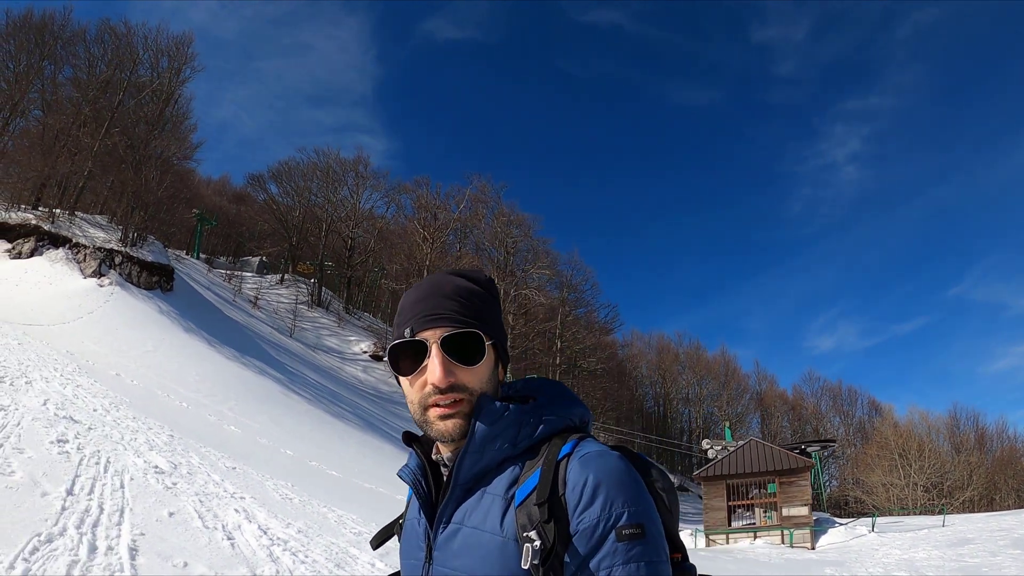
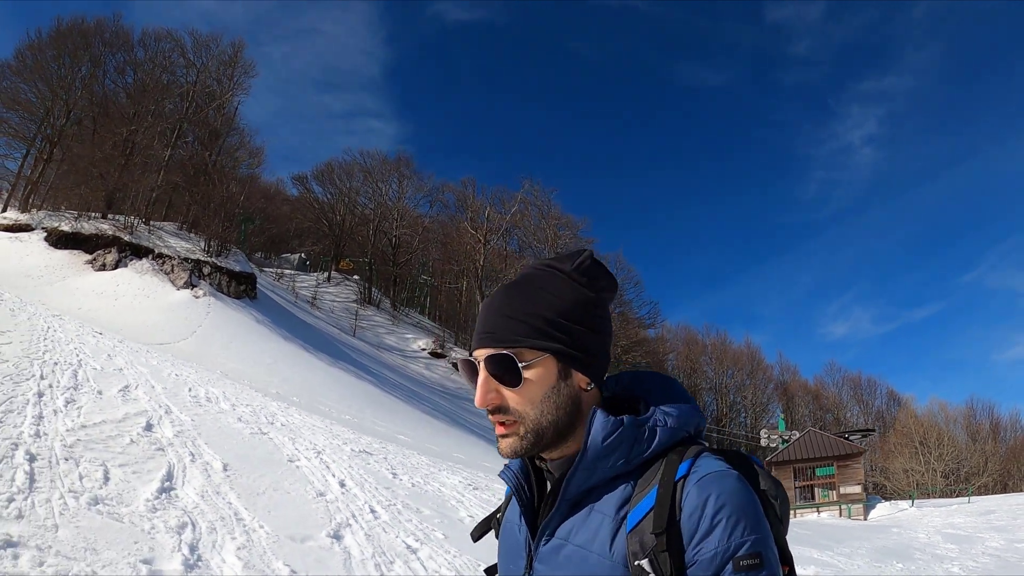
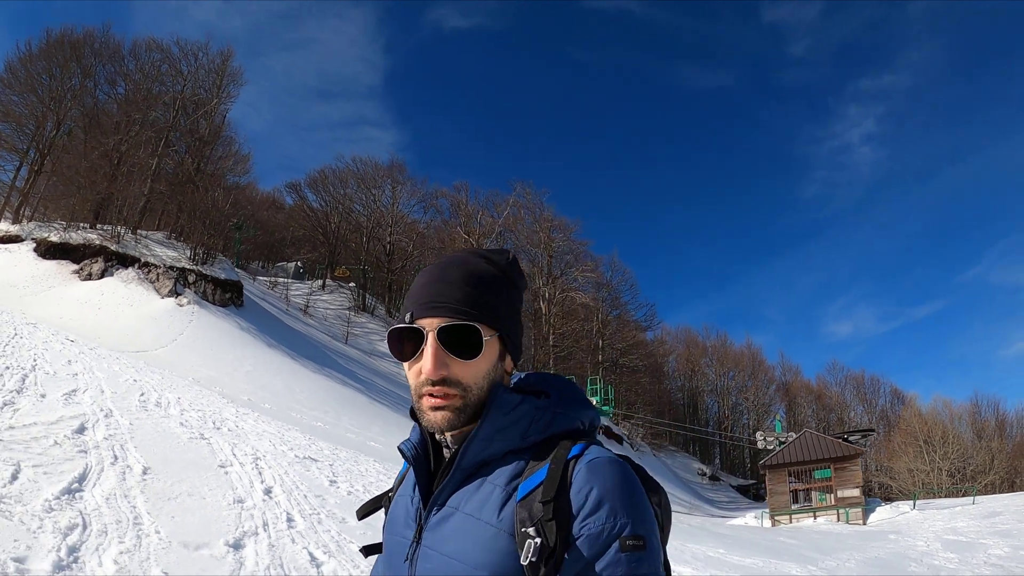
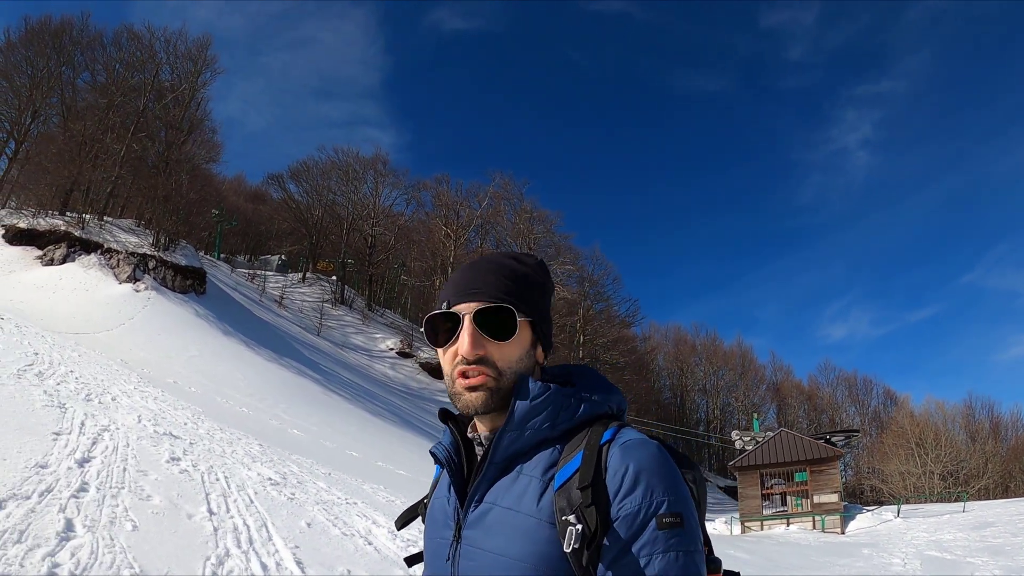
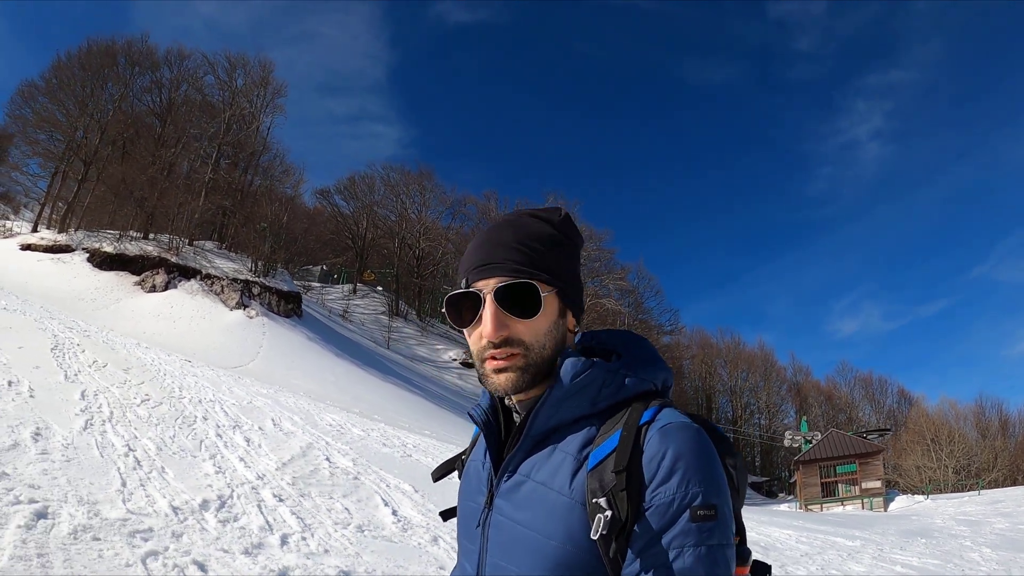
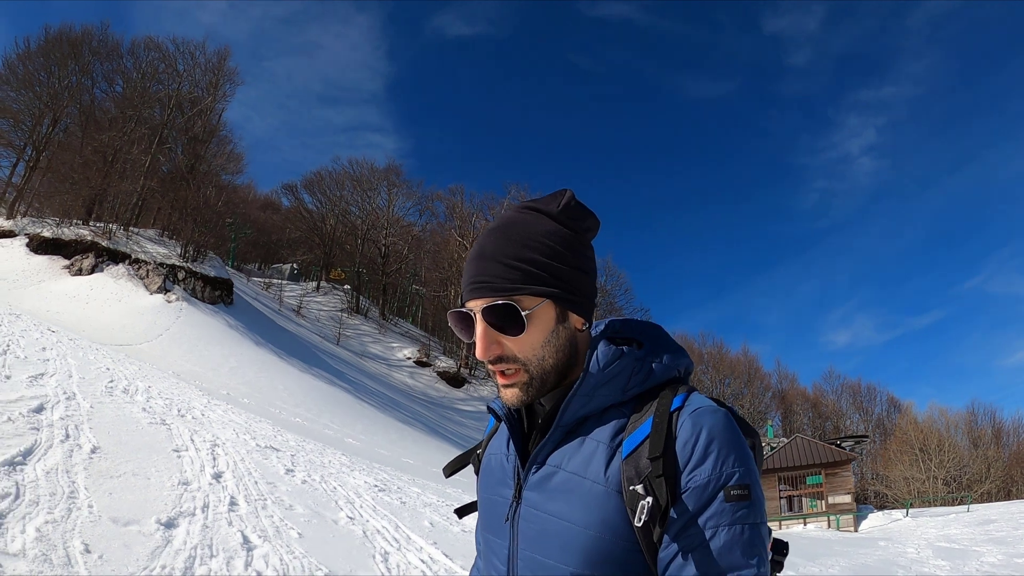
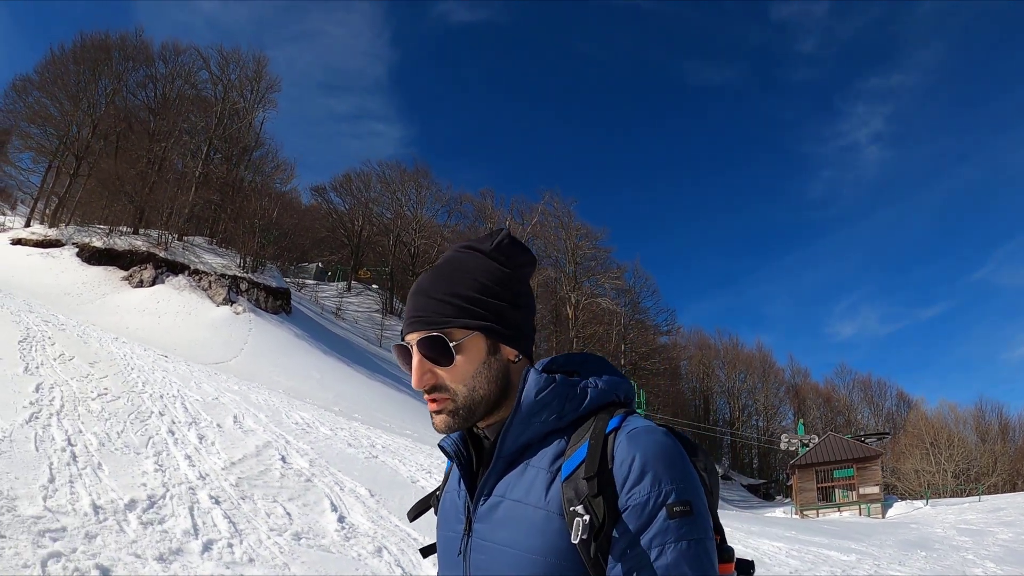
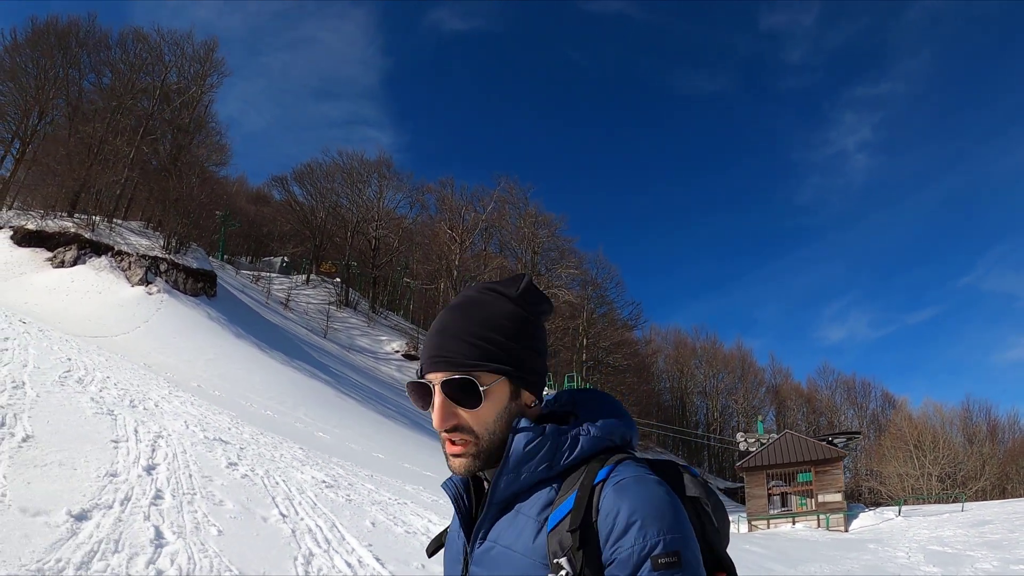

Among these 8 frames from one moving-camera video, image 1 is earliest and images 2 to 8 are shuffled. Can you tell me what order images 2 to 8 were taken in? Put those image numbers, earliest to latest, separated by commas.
4, 8, 6, 3, 2, 7, 5
